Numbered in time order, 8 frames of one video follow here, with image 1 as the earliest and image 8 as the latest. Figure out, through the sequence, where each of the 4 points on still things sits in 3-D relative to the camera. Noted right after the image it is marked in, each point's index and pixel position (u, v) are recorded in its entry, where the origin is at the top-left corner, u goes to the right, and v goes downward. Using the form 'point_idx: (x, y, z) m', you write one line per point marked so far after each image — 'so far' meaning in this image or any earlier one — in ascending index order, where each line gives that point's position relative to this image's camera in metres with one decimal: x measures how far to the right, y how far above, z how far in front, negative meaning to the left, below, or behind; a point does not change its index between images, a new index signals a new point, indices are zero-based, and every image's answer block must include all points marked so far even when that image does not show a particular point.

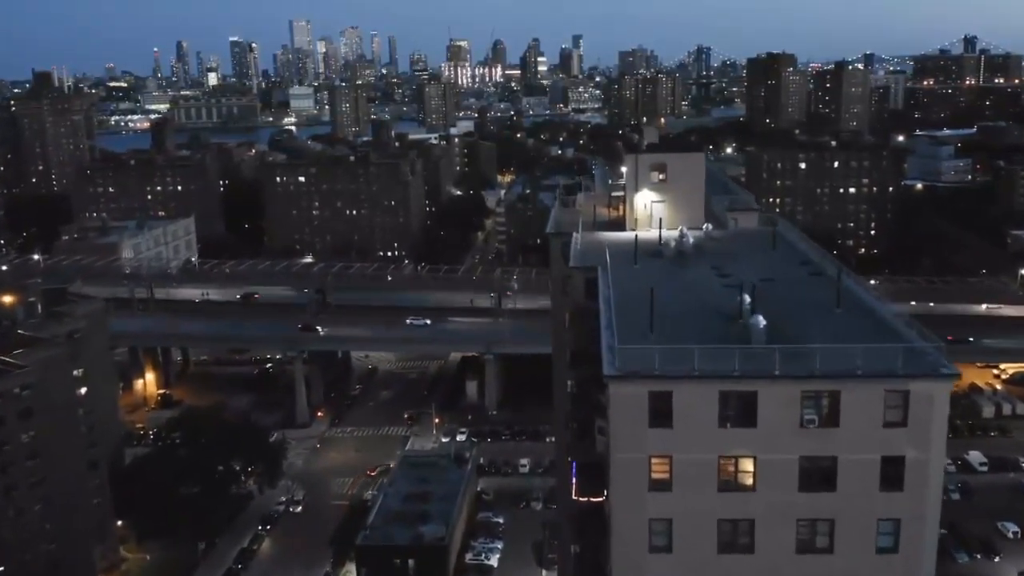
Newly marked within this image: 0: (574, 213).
0: (+0.9, +1.0, +12.2) m
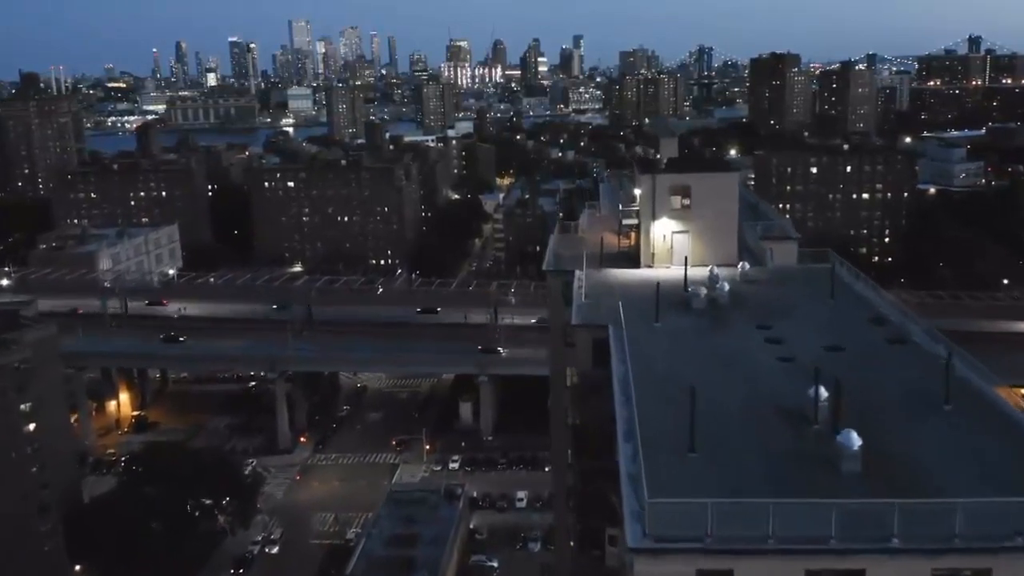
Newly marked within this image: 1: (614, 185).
0: (+0.8, +0.5, +10.2) m
1: (+1.7, +1.6, +14.6) m
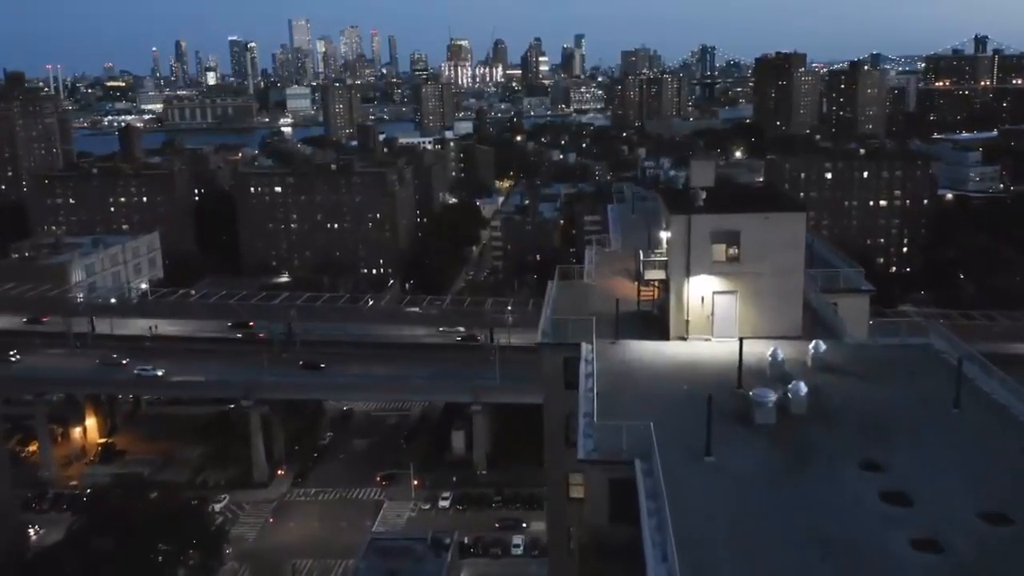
0: (+0.7, 0.0, +7.9) m
1: (+1.6, +1.1, +12.3) m
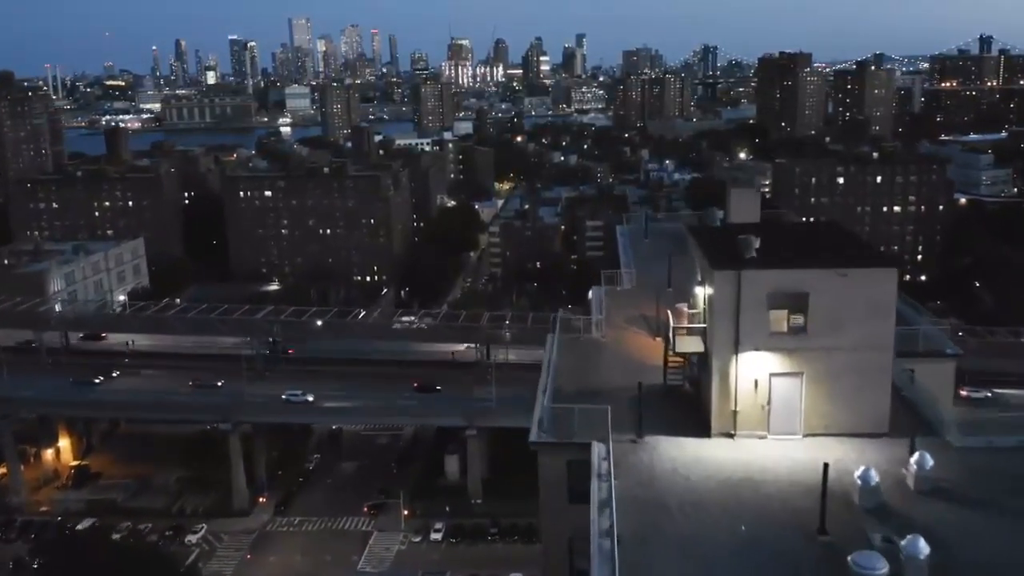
0: (+0.6, -0.5, +6.3) m
1: (+1.6, +0.7, +10.7) m
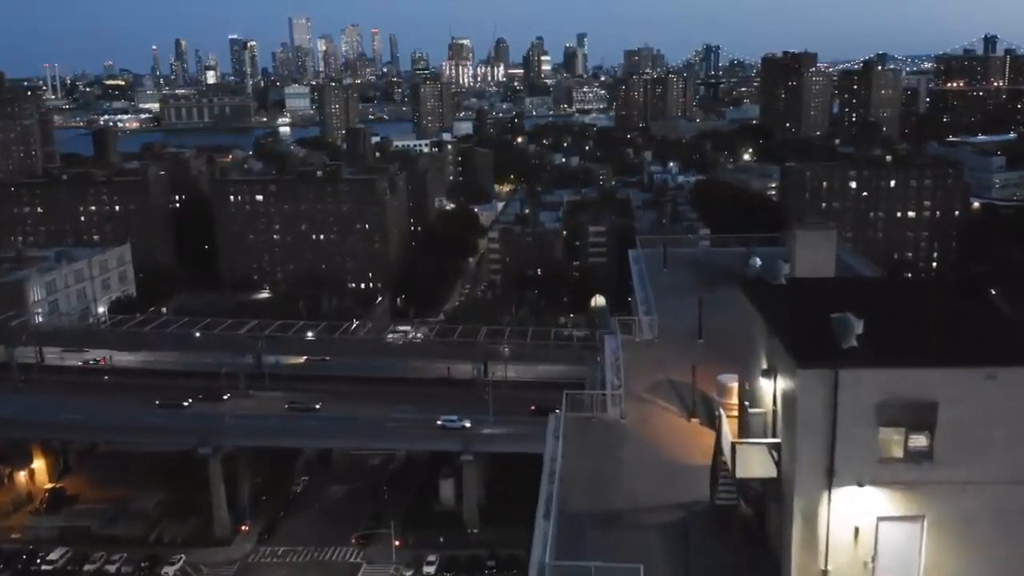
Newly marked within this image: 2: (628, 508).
0: (+0.6, -0.8, +4.8) m
1: (+1.5, +0.3, +9.2) m
2: (+0.6, -1.0, +4.0) m
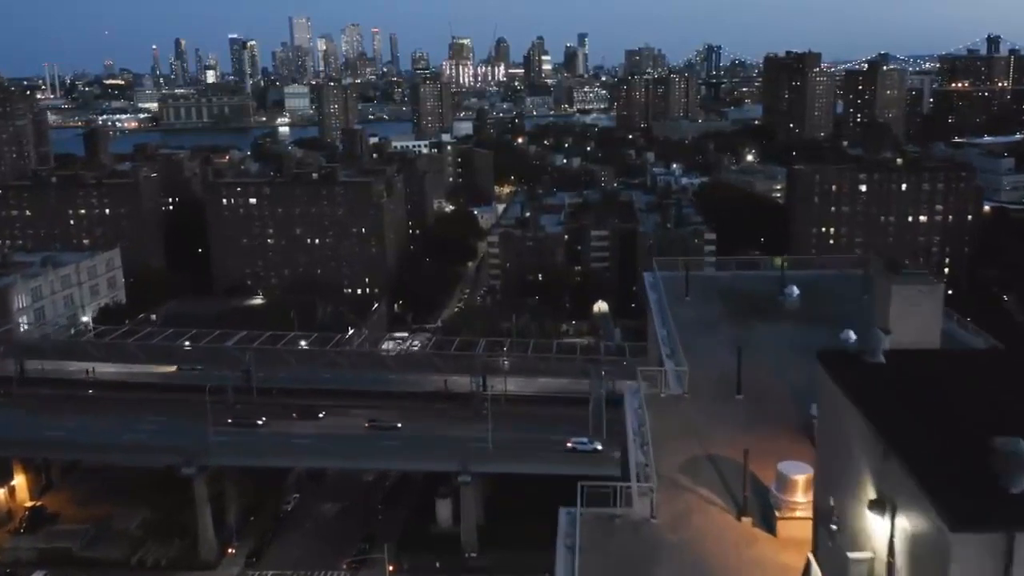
0: (+0.6, -1.1, +3.7) m
1: (+1.5, 0.0, +8.1) m
2: (+0.6, -1.3, +2.9) m
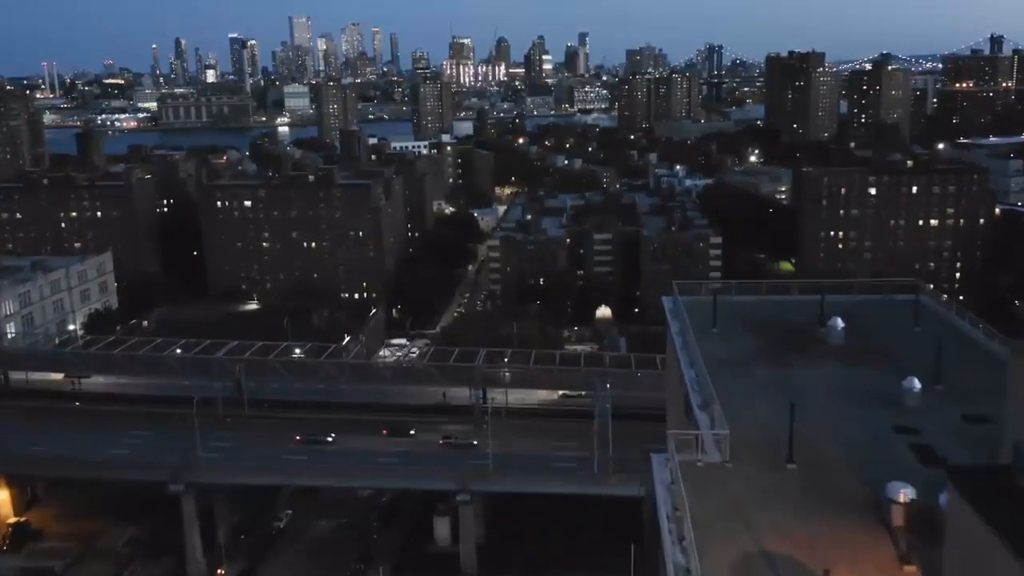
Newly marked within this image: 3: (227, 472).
0: (+0.6, -1.3, +2.8) m
1: (+1.5, -0.2, +7.2) m
2: (+0.6, -1.5, +2.0) m
3: (-6.3, -4.1, +19.7) m
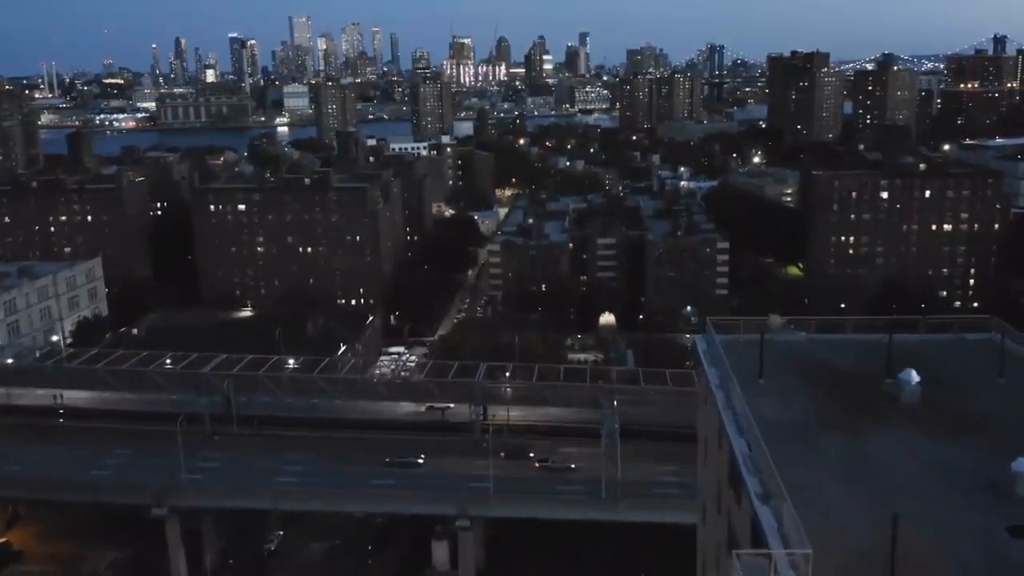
0: (+0.6, -1.6, +1.8) m
1: (+1.6, -0.5, +6.1) m
2: (+0.6, -1.8, +1.0) m
3: (-6.3, -4.3, +18.6) m
